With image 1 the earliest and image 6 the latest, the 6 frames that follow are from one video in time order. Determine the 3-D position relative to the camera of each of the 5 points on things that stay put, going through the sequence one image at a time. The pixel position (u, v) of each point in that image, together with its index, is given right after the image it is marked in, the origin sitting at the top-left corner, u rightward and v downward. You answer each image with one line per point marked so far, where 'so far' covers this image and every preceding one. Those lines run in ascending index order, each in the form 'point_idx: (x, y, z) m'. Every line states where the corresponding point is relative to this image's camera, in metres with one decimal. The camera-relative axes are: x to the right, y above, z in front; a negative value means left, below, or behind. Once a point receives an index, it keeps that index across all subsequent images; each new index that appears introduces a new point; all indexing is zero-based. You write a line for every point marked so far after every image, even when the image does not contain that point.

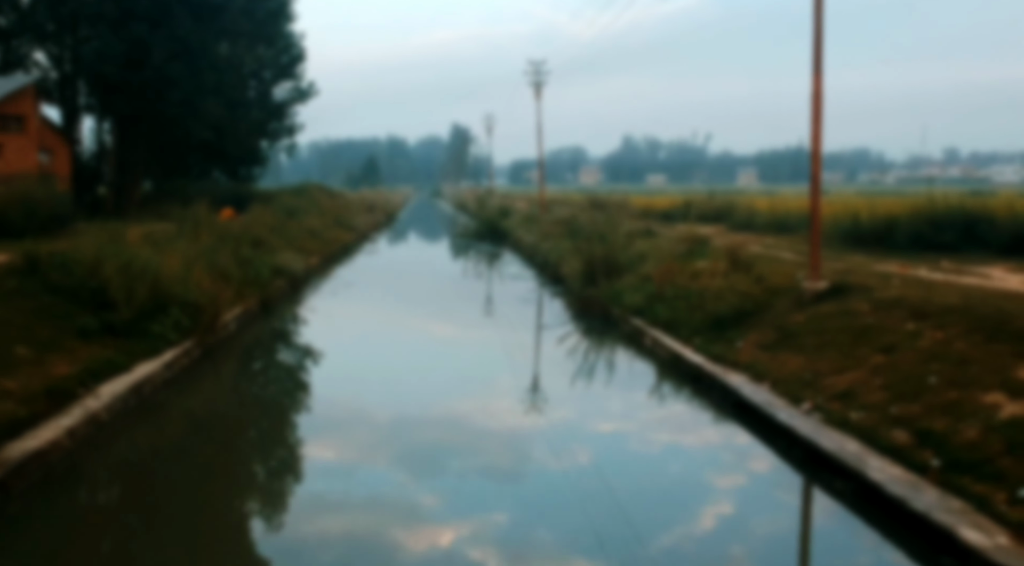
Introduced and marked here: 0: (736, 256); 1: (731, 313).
0: (+3.7, +0.5, +14.7) m
1: (+3.1, -0.4, +12.6) m
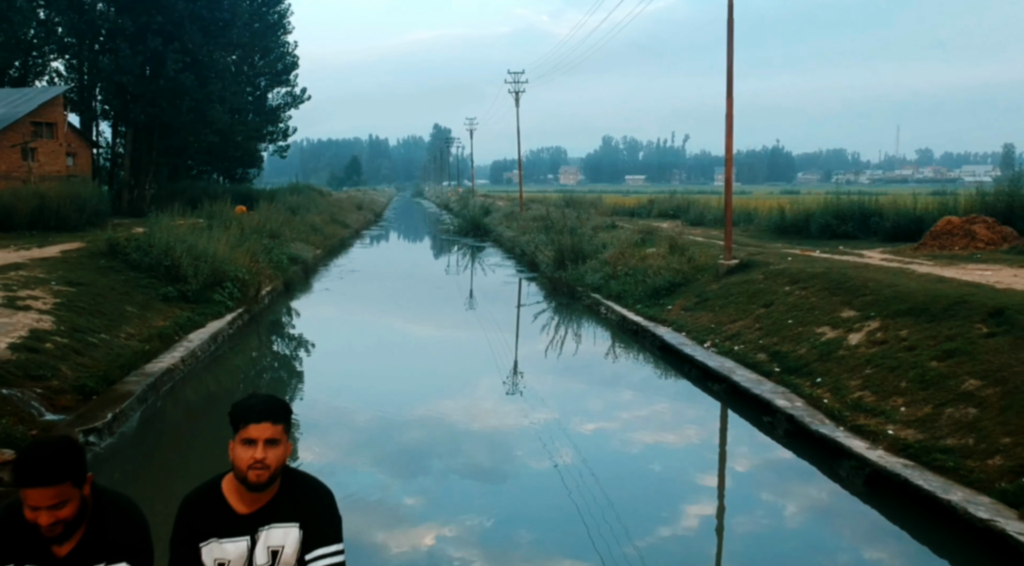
0: (+3.4, +0.8, +18.2) m
1: (+2.8, 0.0, +16.1) m
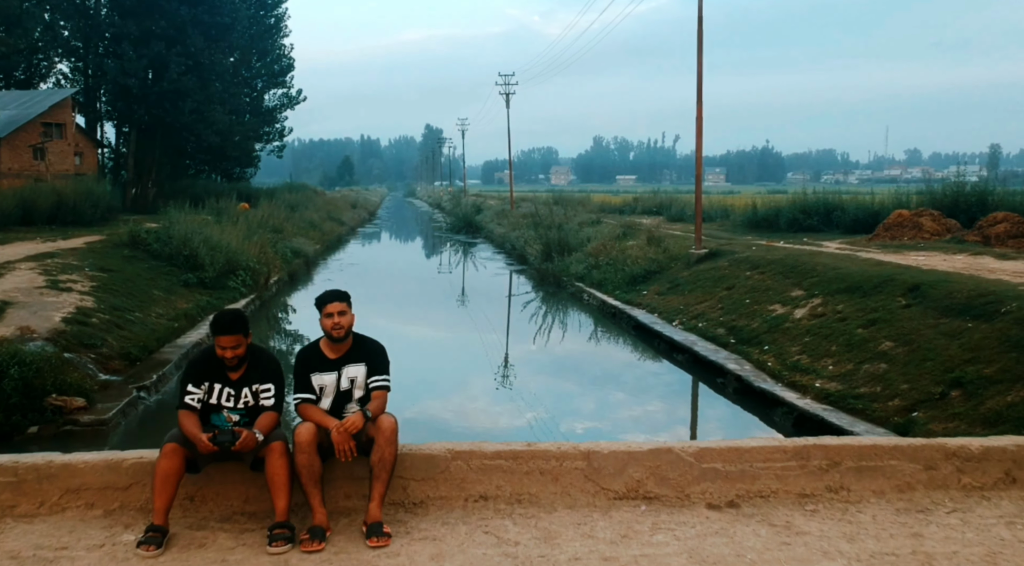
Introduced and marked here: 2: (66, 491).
0: (+3.1, +1.1, +19.7) m
1: (+2.6, +0.2, +17.6) m
2: (-1.7, -0.8, +3.4) m
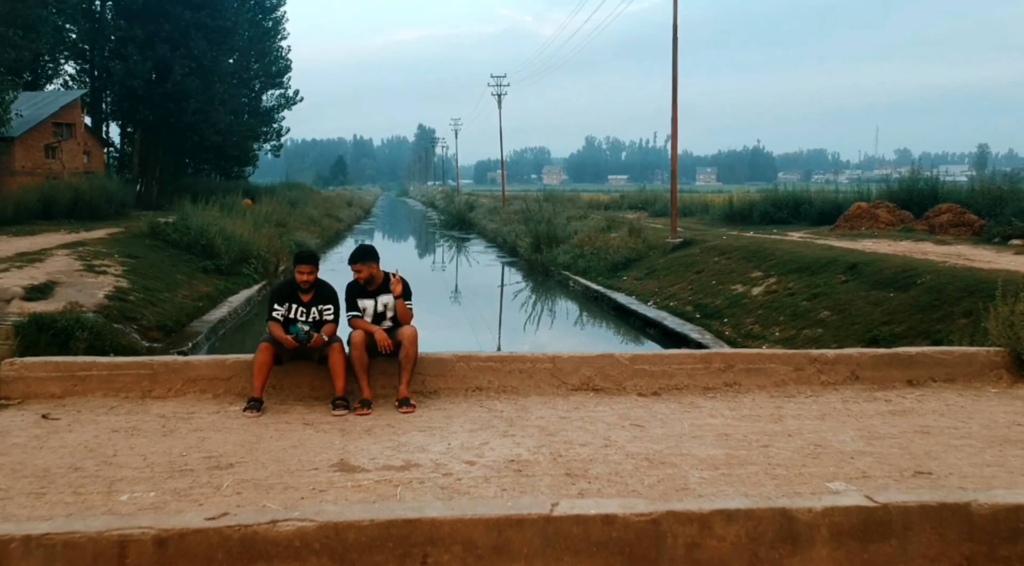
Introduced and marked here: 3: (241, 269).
0: (+2.9, +1.4, +21.2) m
1: (+2.4, +0.5, +19.1) m
2: (-1.8, -0.5, +4.8) m
3: (-5.6, +0.3, +18.1) m
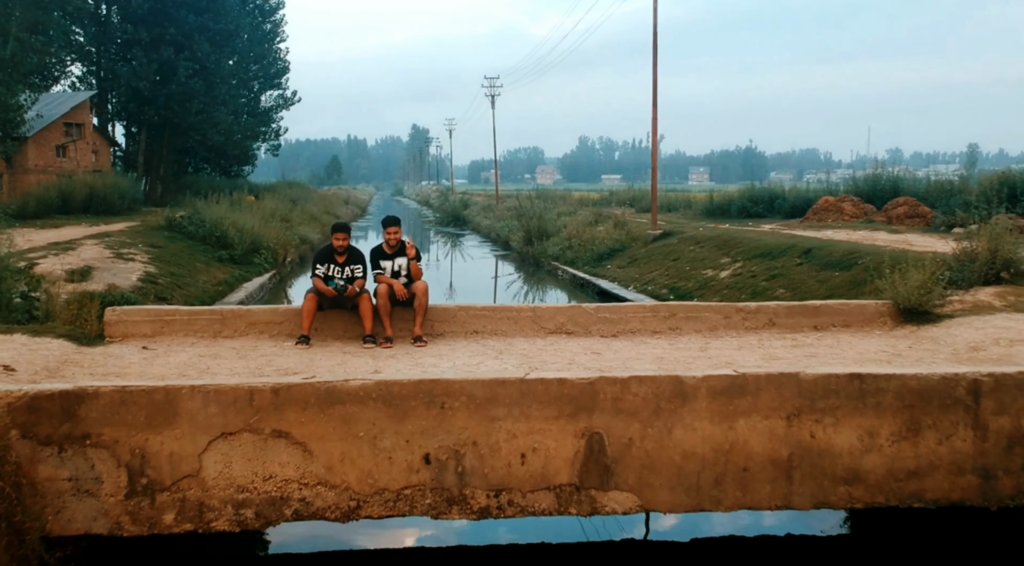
0: (+2.7, +1.6, +22.6) m
1: (+2.2, +0.7, +20.5) m
2: (-1.9, -0.3, +6.2) m
3: (-5.8, +0.5, +19.5) m
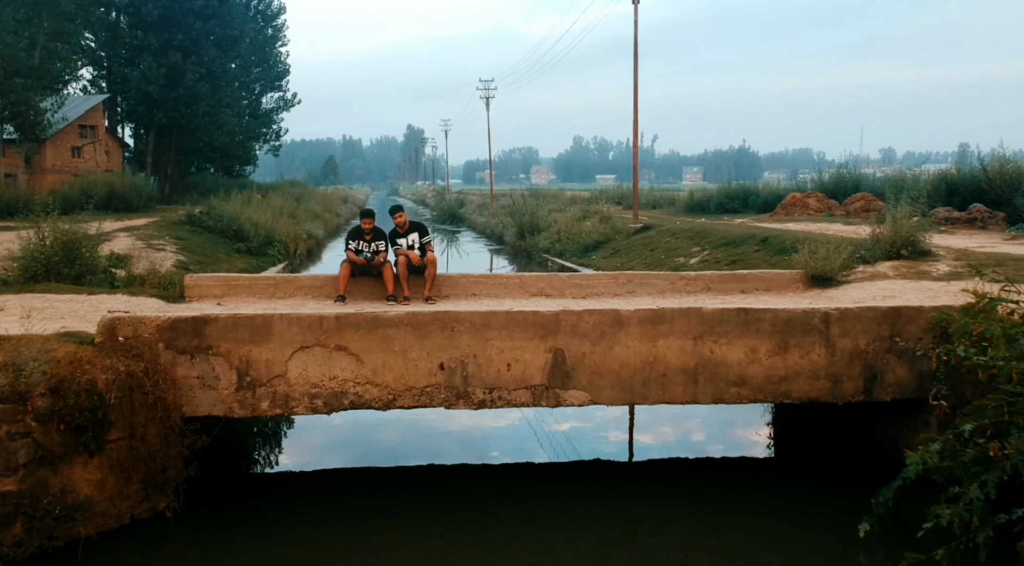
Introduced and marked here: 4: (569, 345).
0: (+2.6, +1.9, +24.4) m
1: (+2.1, +1.0, +22.3) m
2: (-2.0, 0.0, +8.0) m
3: (-5.9, +0.8, +21.2) m
4: (+0.4, -0.4, +5.7) m
